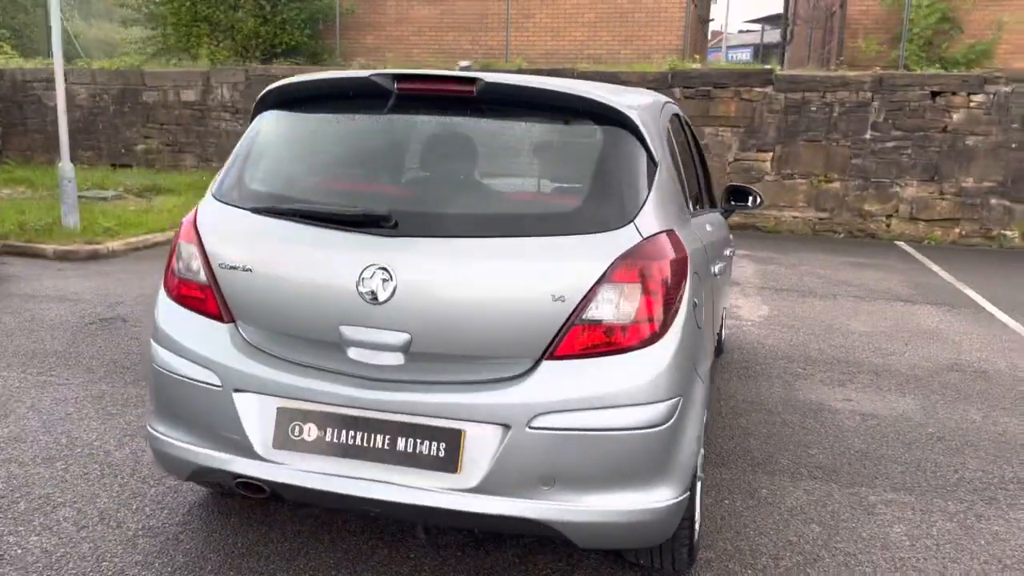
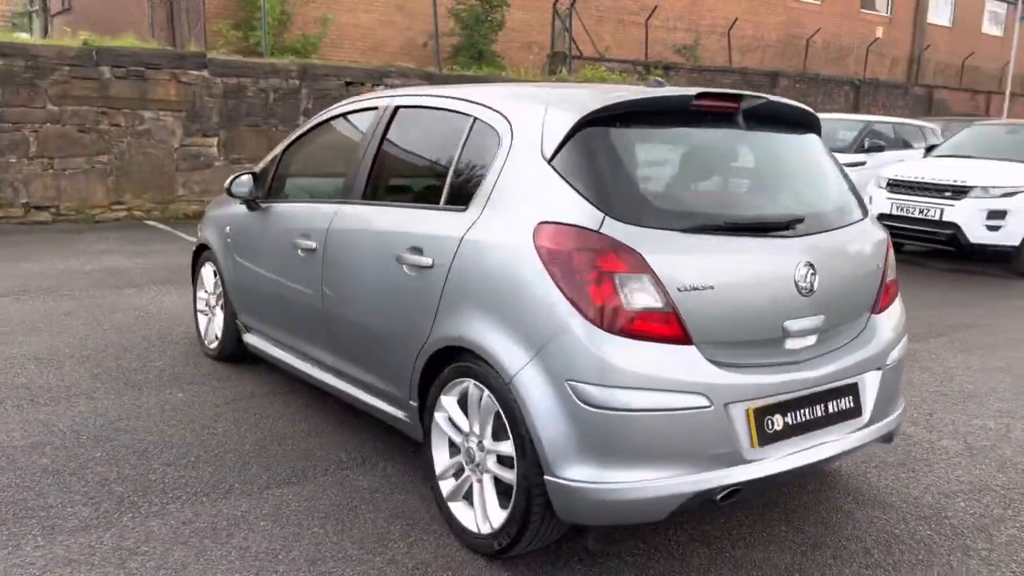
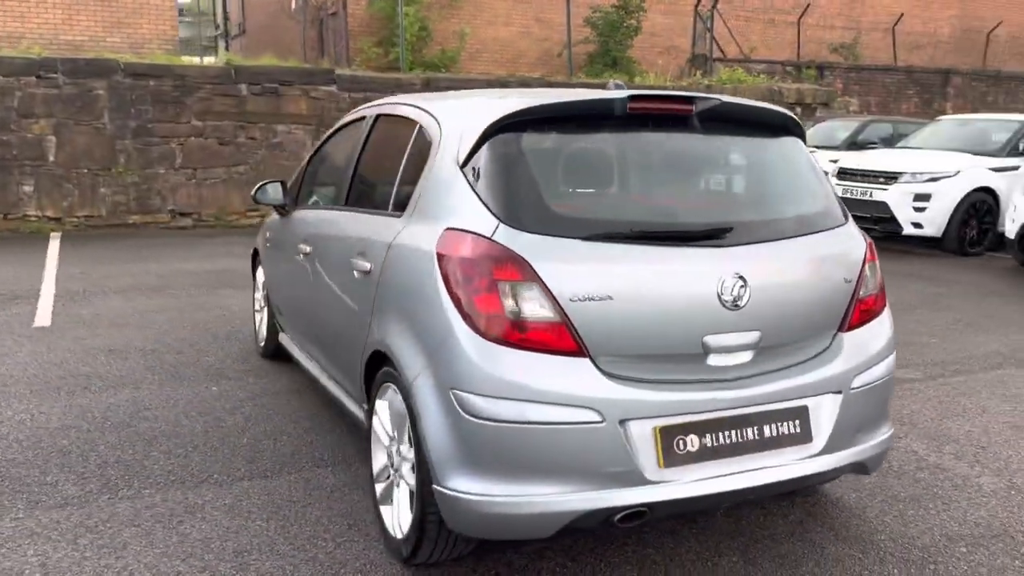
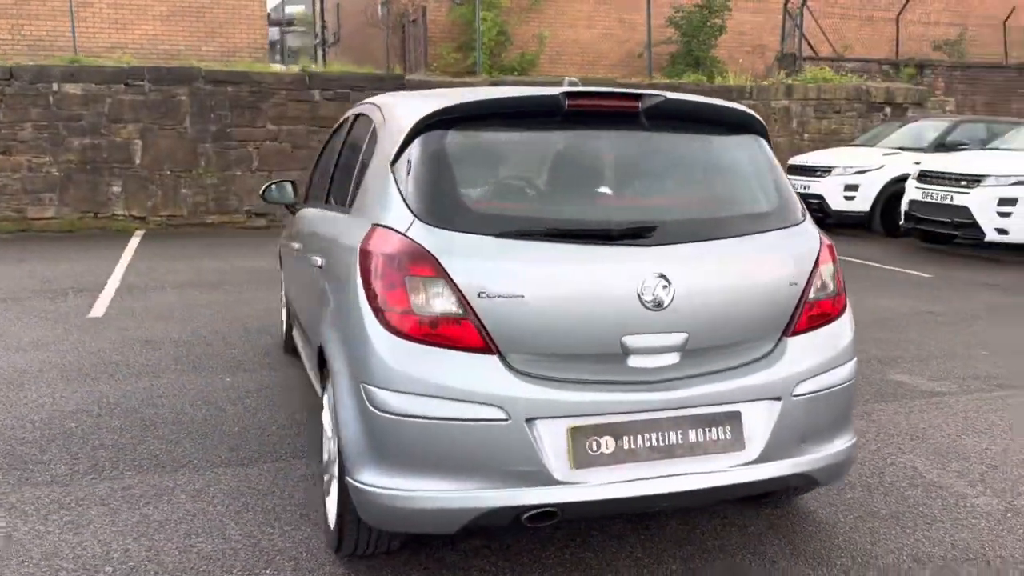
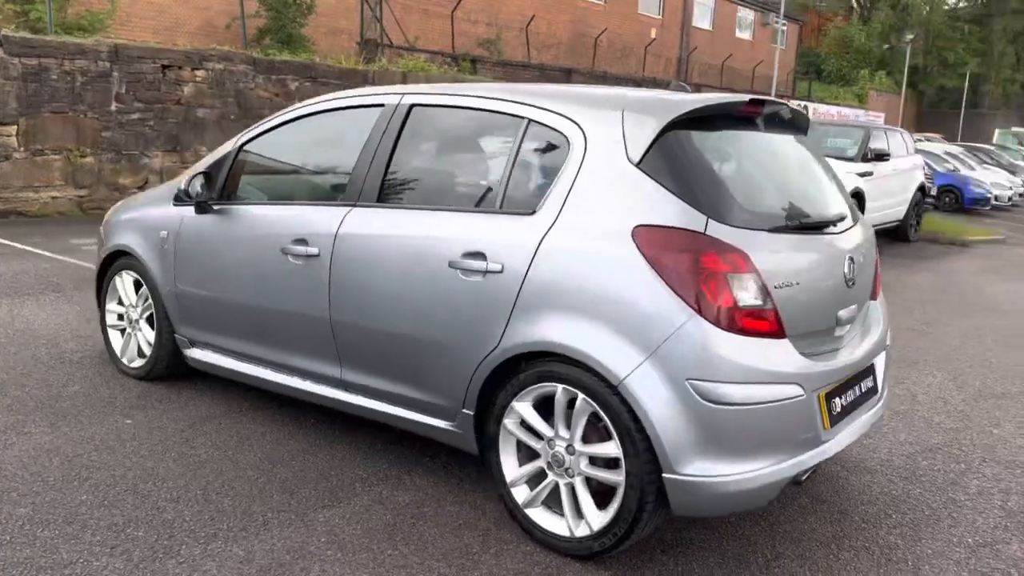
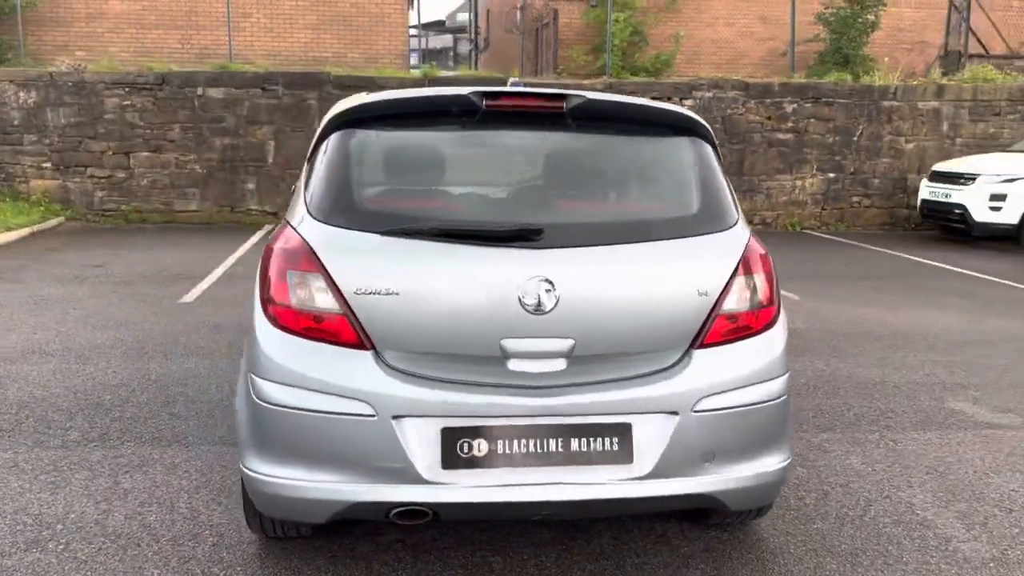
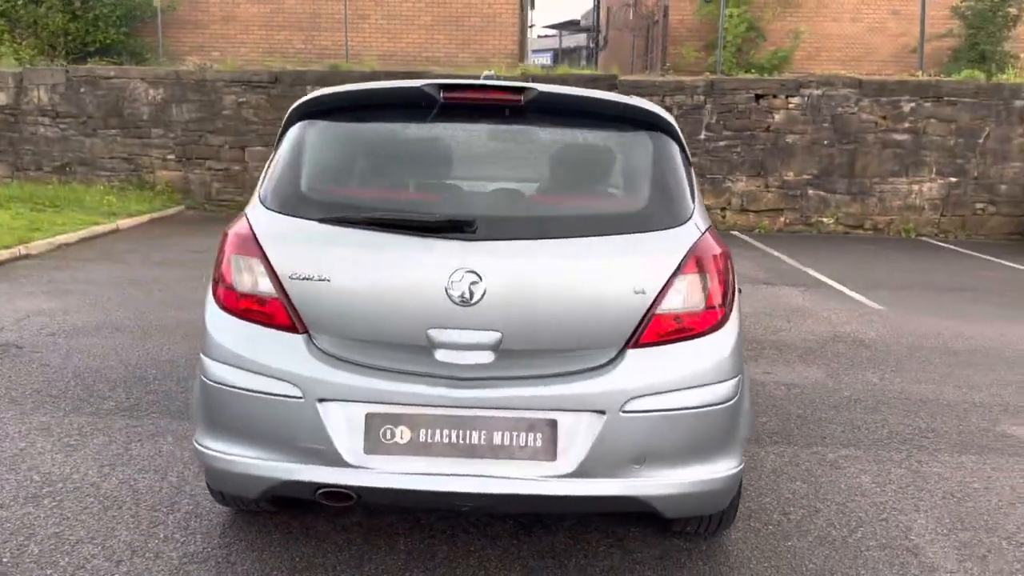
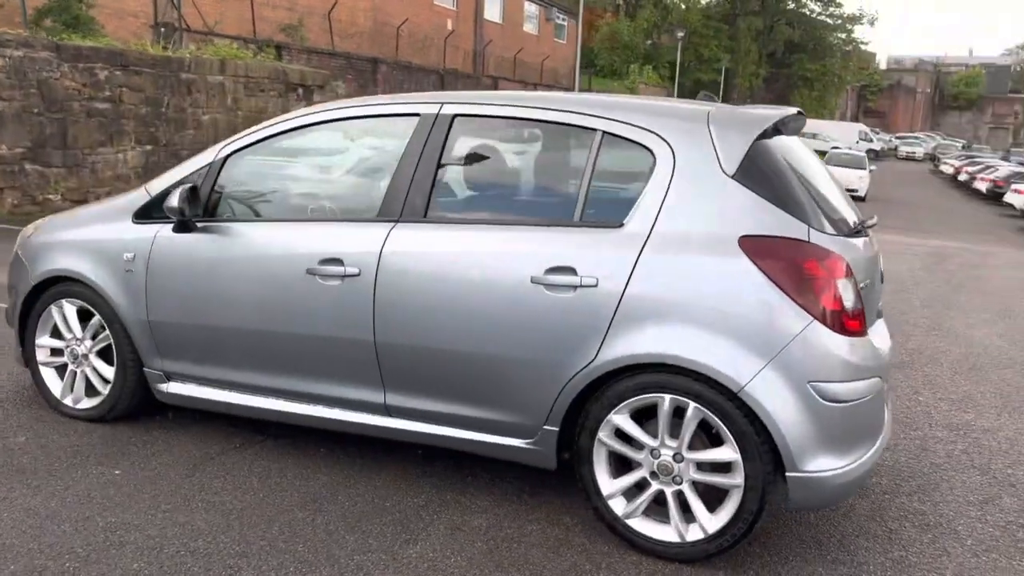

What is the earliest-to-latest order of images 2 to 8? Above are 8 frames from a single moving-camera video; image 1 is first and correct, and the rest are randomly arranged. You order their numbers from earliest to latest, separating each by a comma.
7, 6, 4, 3, 2, 5, 8
